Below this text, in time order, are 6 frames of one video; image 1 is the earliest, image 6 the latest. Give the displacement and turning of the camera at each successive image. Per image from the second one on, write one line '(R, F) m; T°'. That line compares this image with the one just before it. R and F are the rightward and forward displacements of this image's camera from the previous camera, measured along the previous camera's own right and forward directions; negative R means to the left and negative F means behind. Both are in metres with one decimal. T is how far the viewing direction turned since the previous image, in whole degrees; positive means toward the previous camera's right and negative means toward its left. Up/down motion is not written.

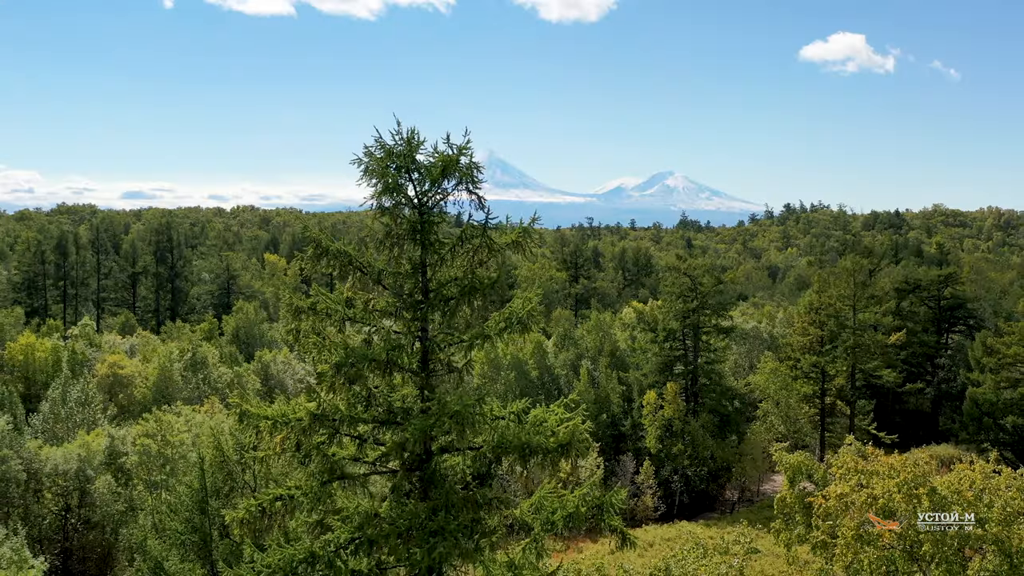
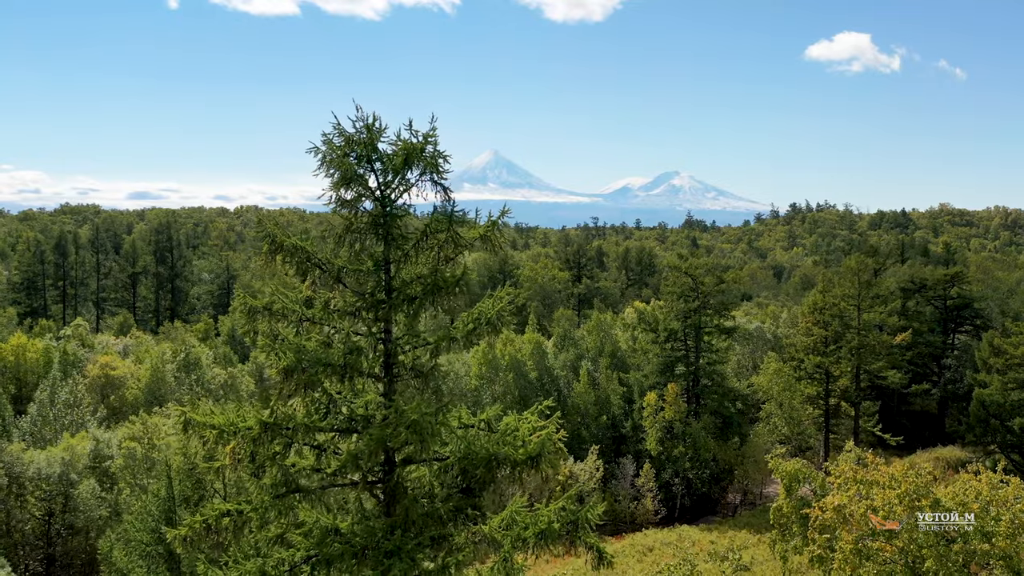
(+0.3, +0.4) m; 0°
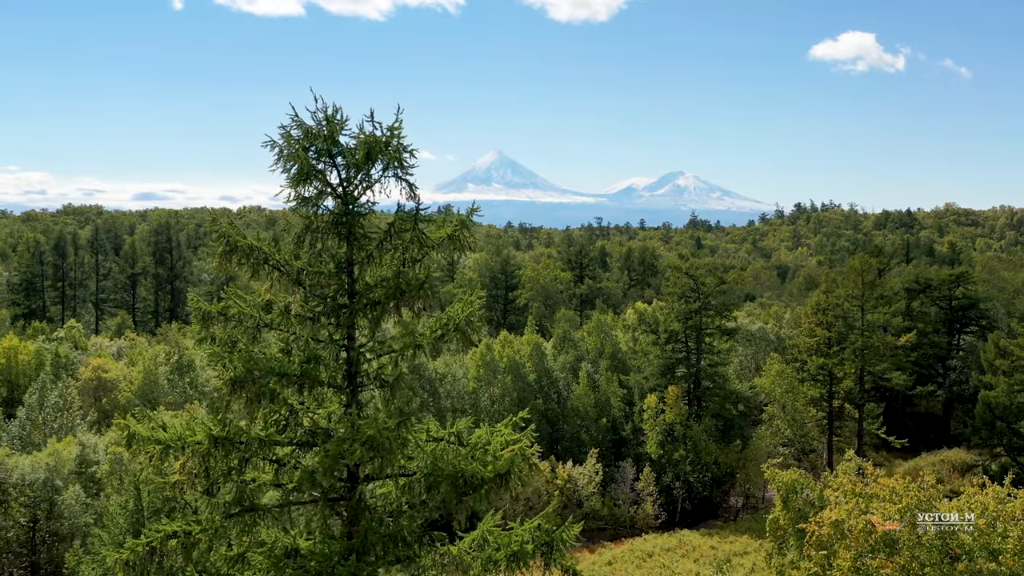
(+0.3, +0.3) m; 0°
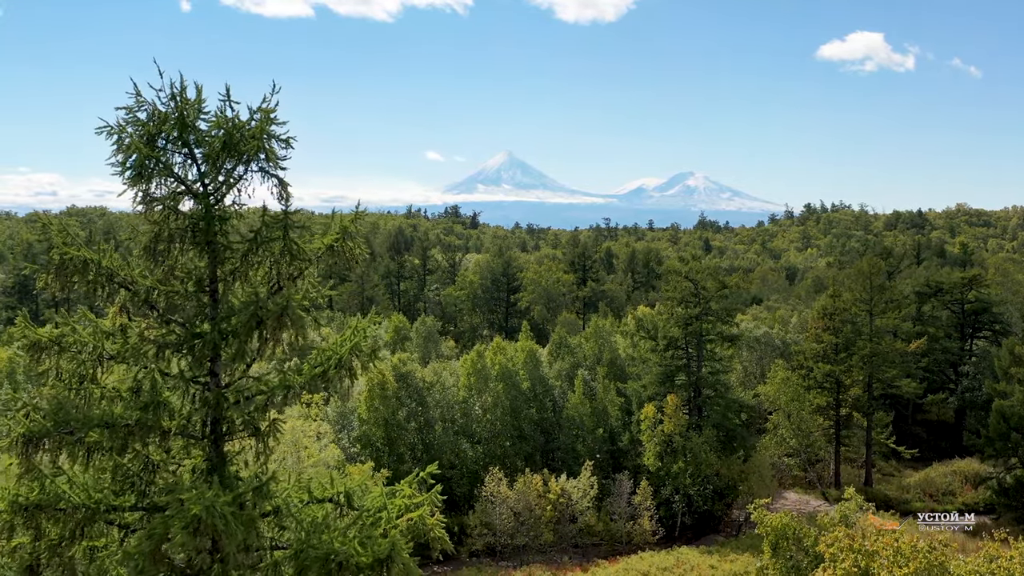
(+0.7, +1.0) m; -1°
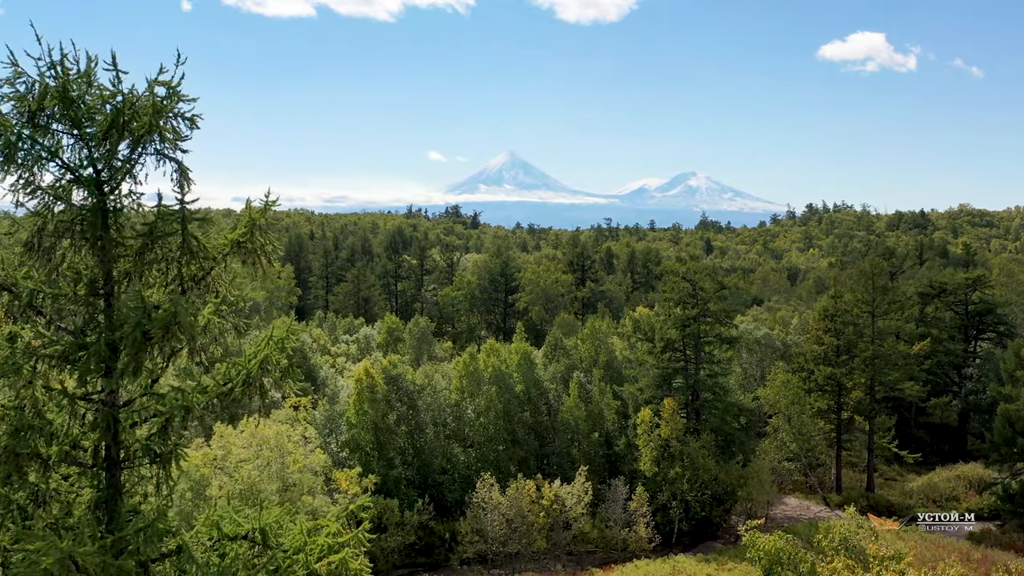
(+0.4, +0.6) m; 0°
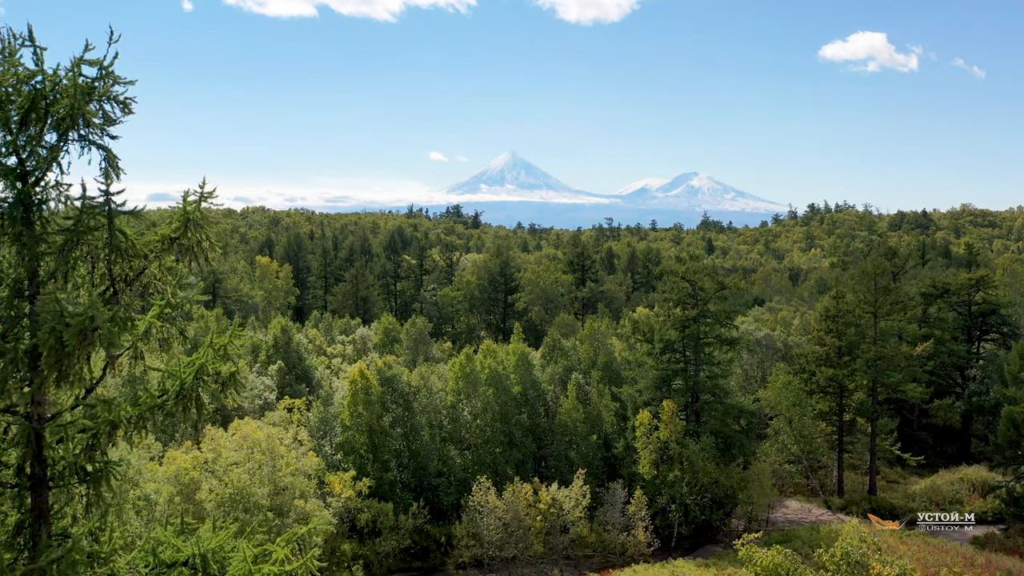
(+0.2, +0.4) m; 0°
